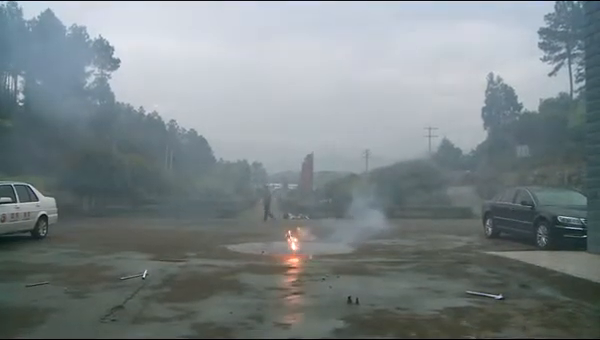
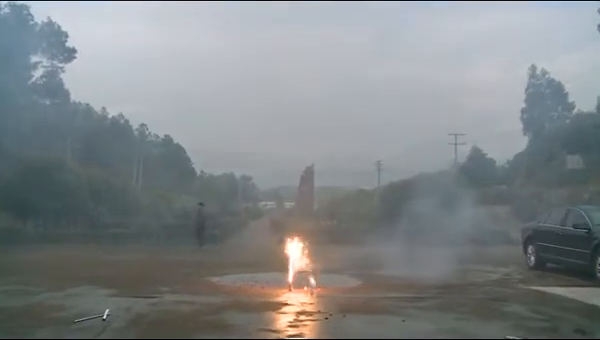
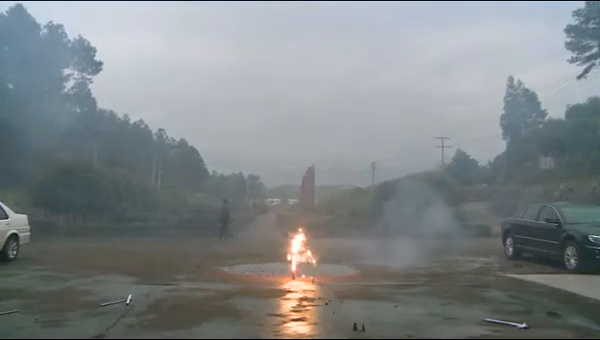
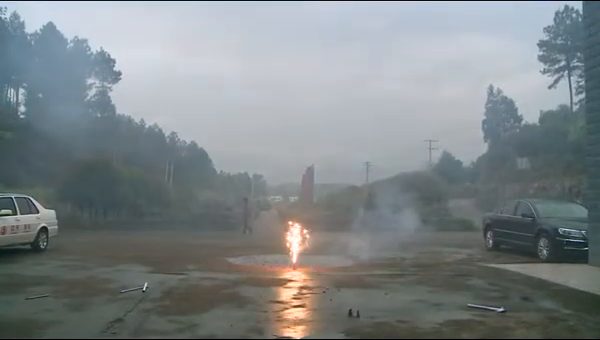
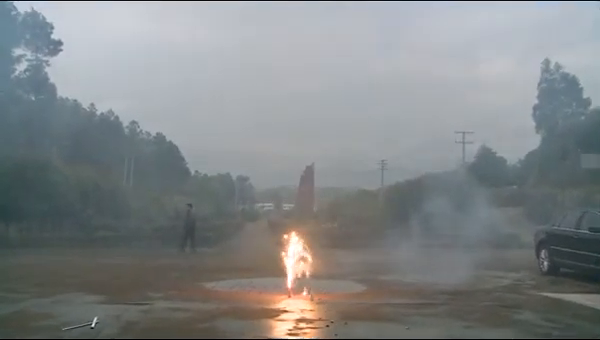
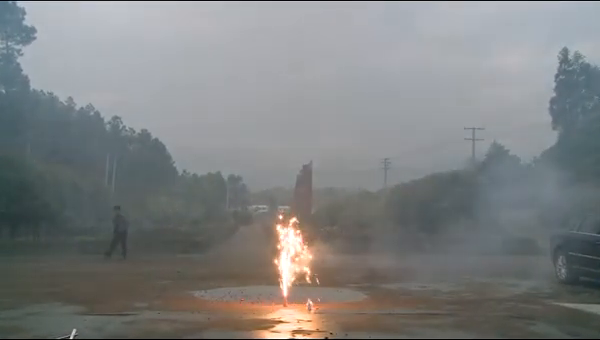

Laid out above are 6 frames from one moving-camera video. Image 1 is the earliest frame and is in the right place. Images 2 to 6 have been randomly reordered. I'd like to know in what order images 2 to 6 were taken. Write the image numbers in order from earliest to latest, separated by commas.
4, 3, 2, 5, 6
